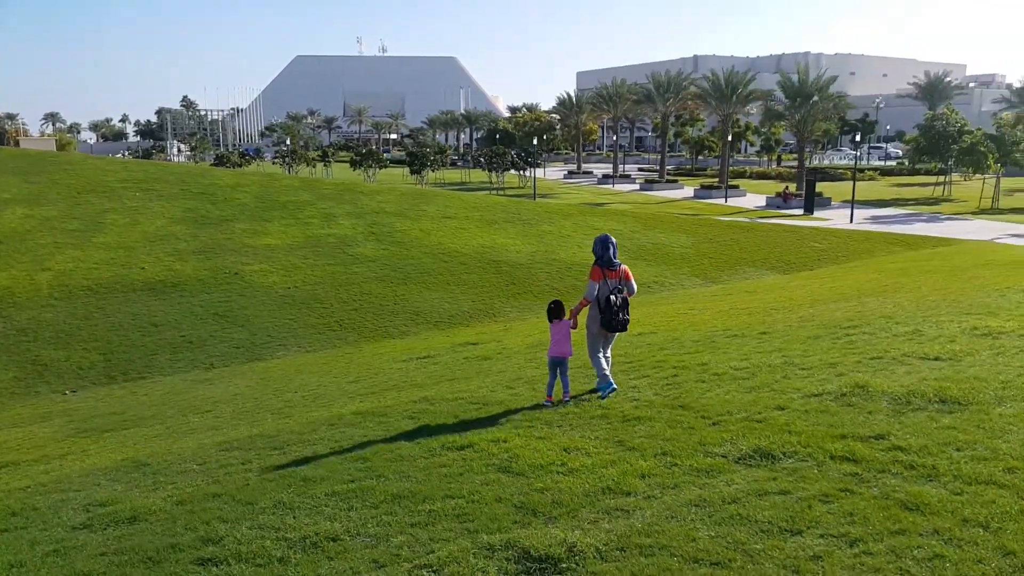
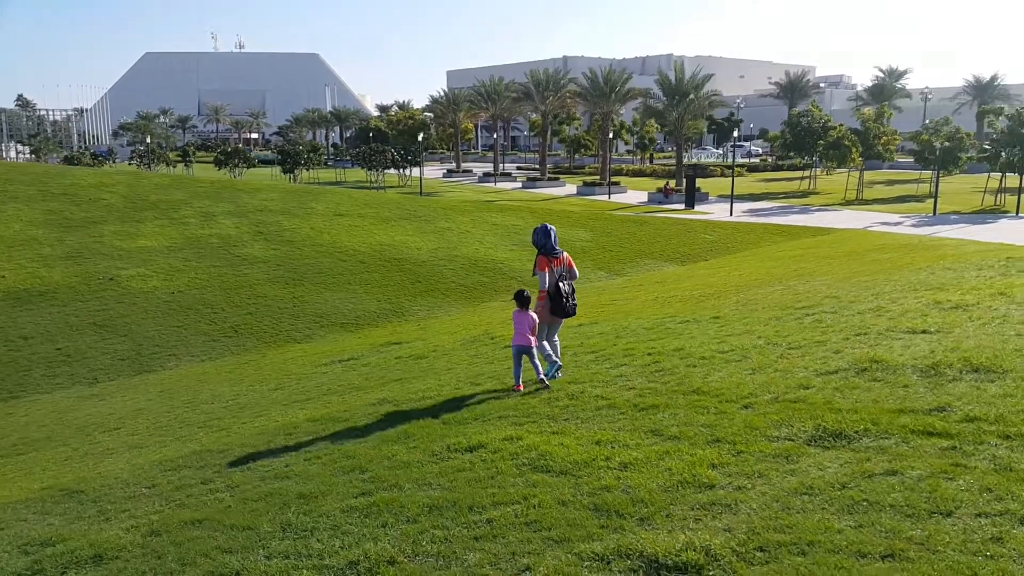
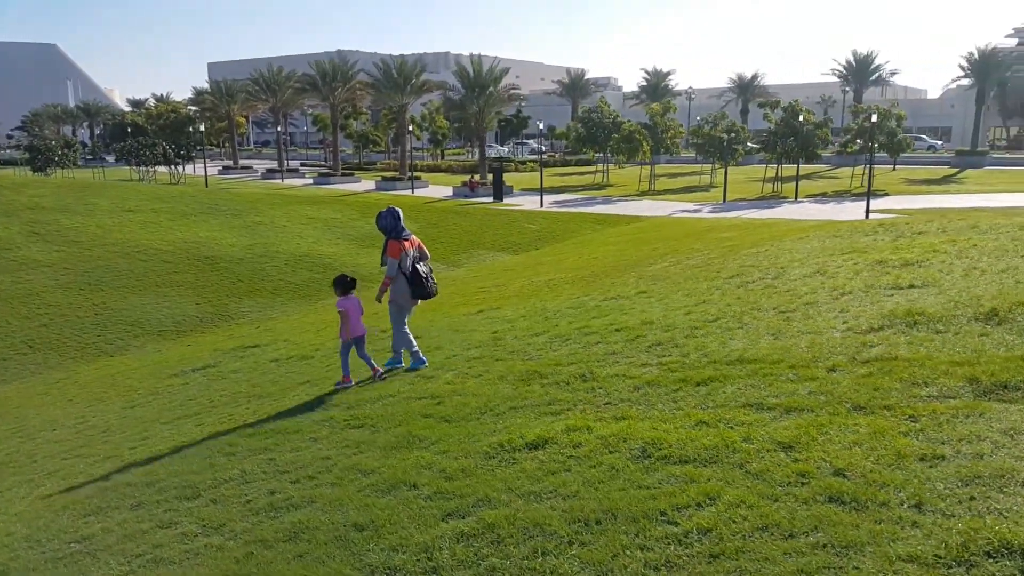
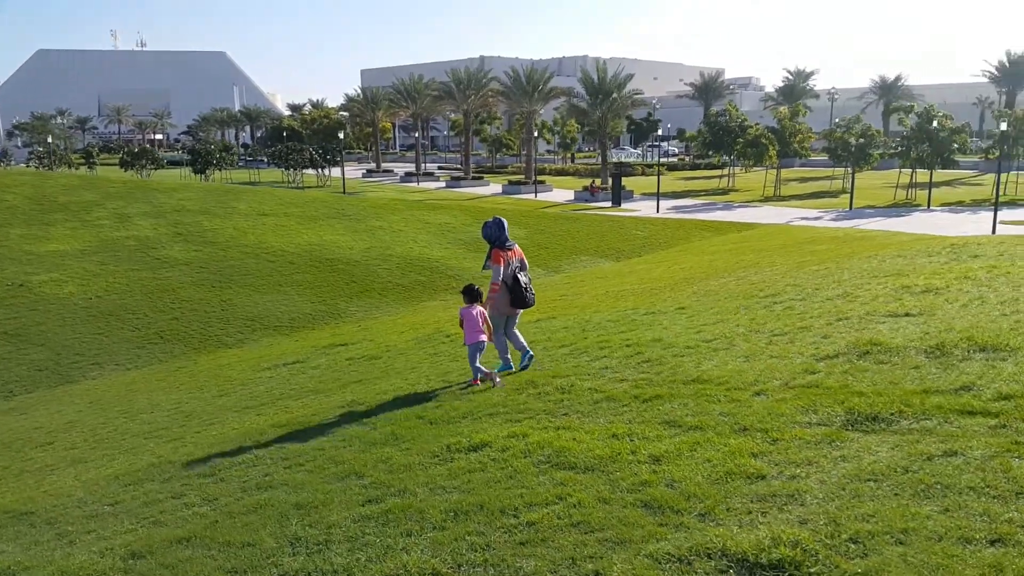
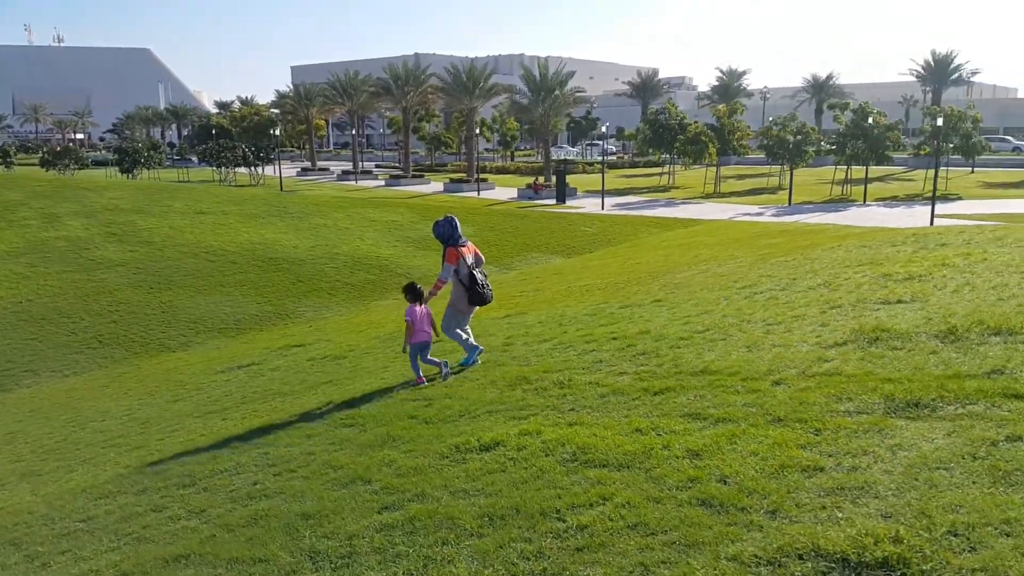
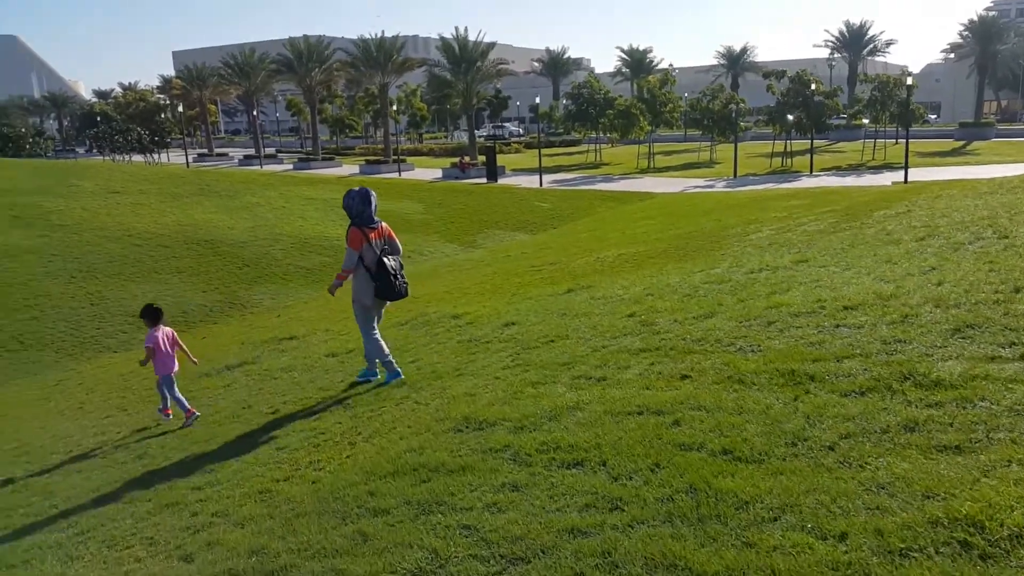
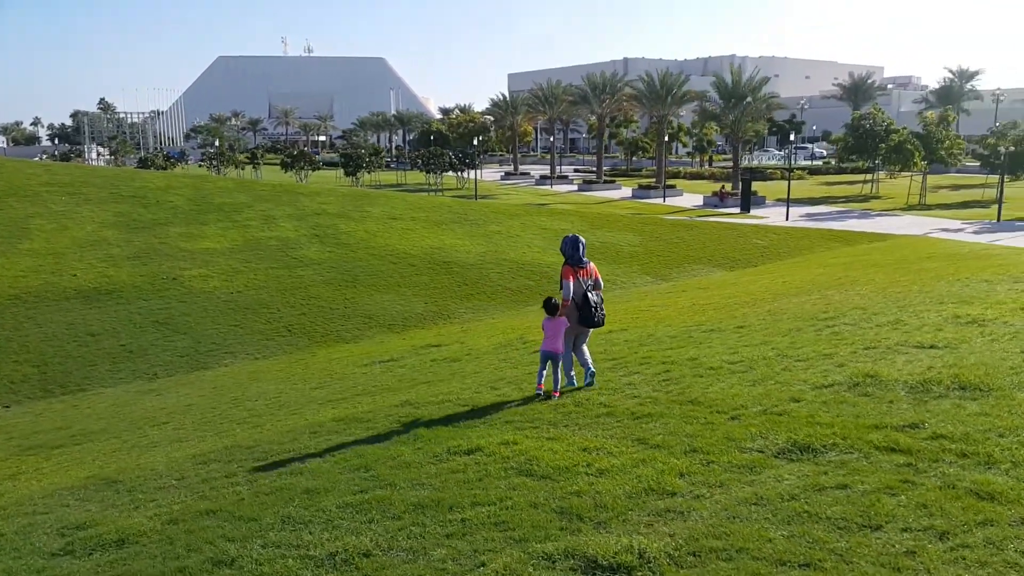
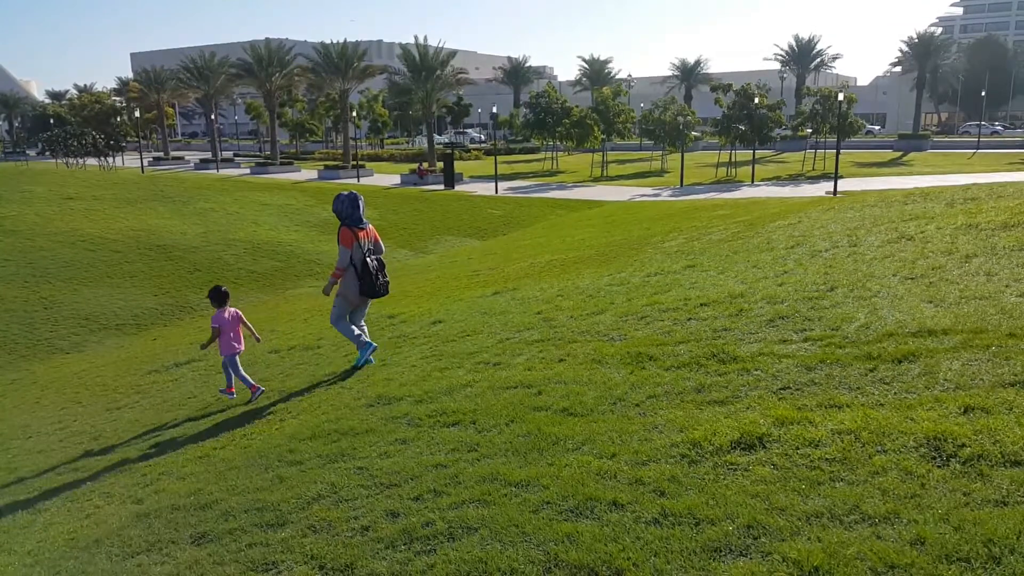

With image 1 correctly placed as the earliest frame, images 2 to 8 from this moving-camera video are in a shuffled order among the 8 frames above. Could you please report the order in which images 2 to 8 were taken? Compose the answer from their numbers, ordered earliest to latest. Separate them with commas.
7, 2, 4, 5, 3, 8, 6
